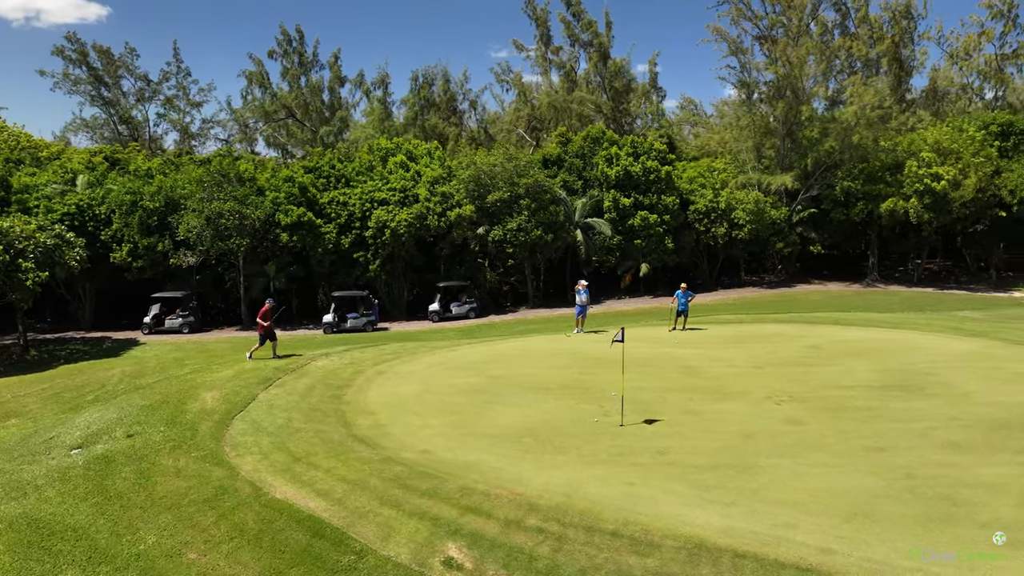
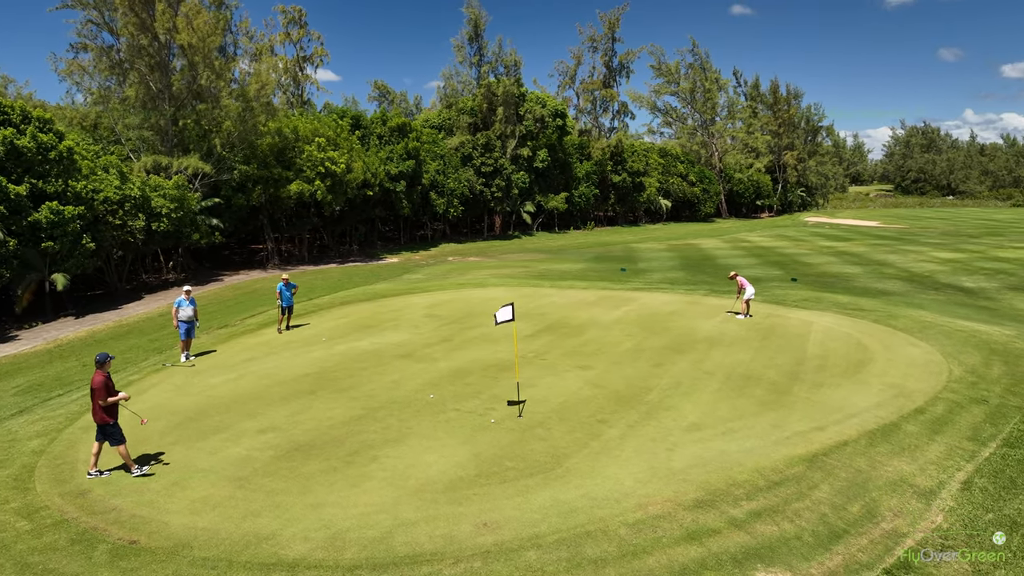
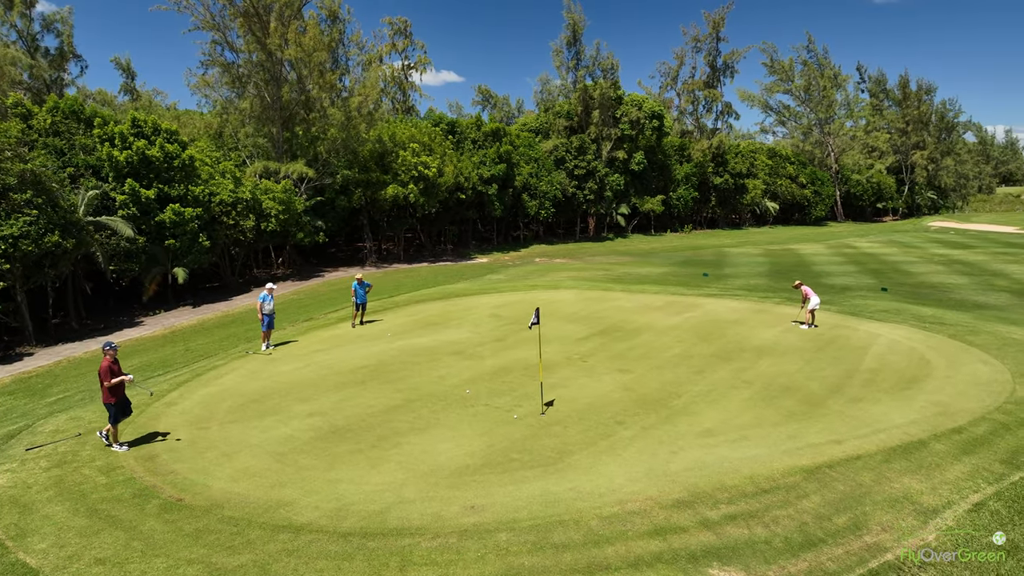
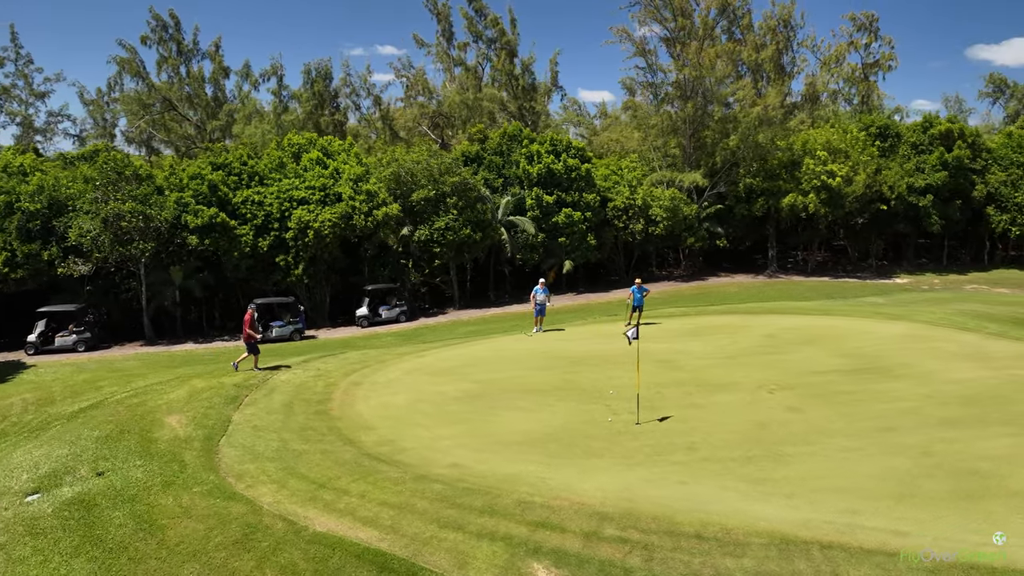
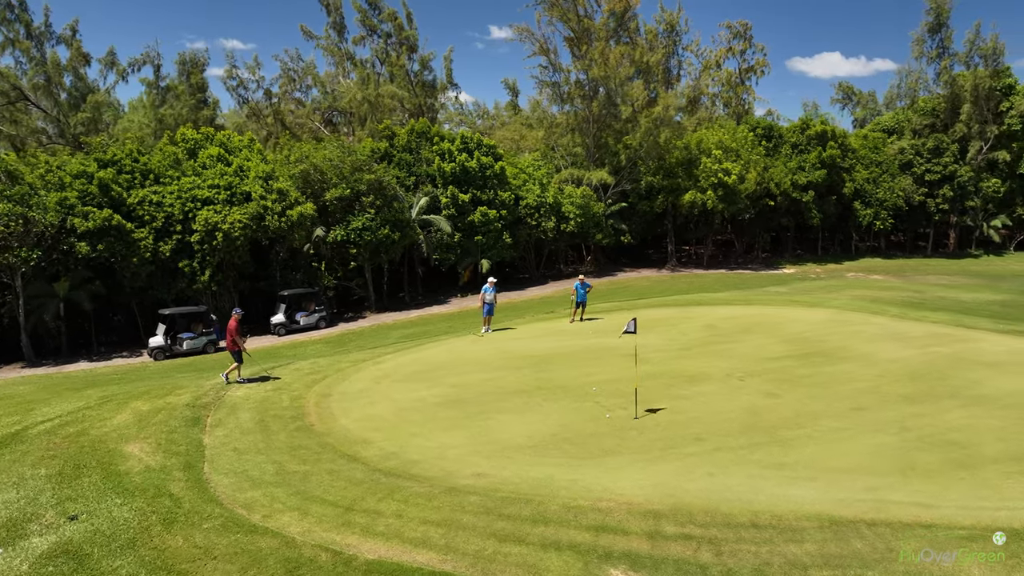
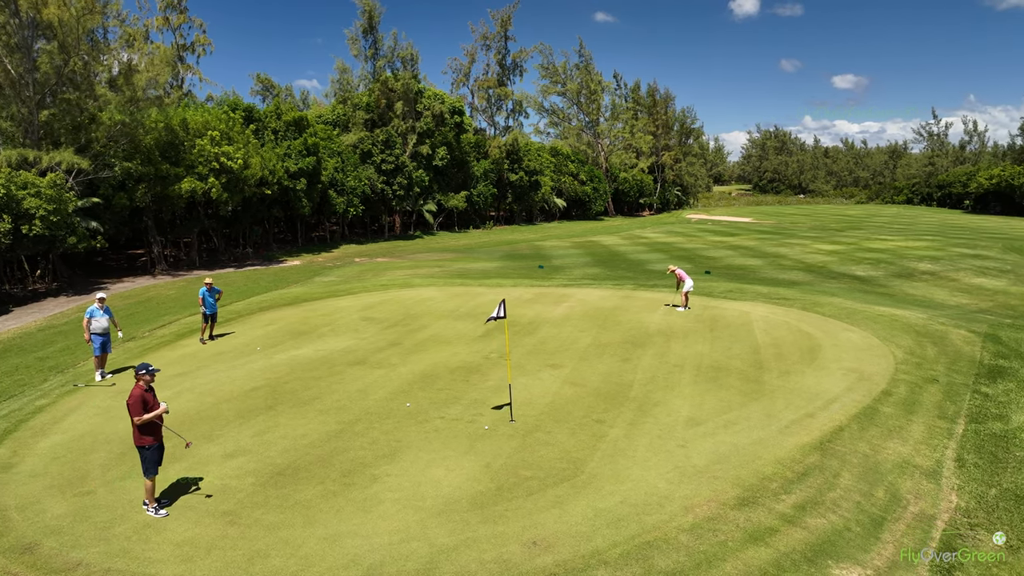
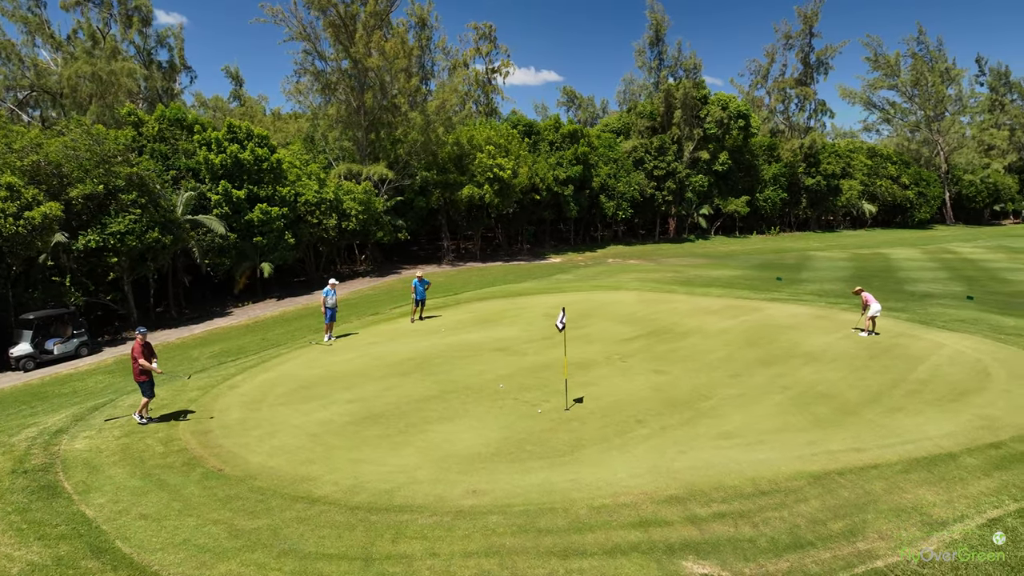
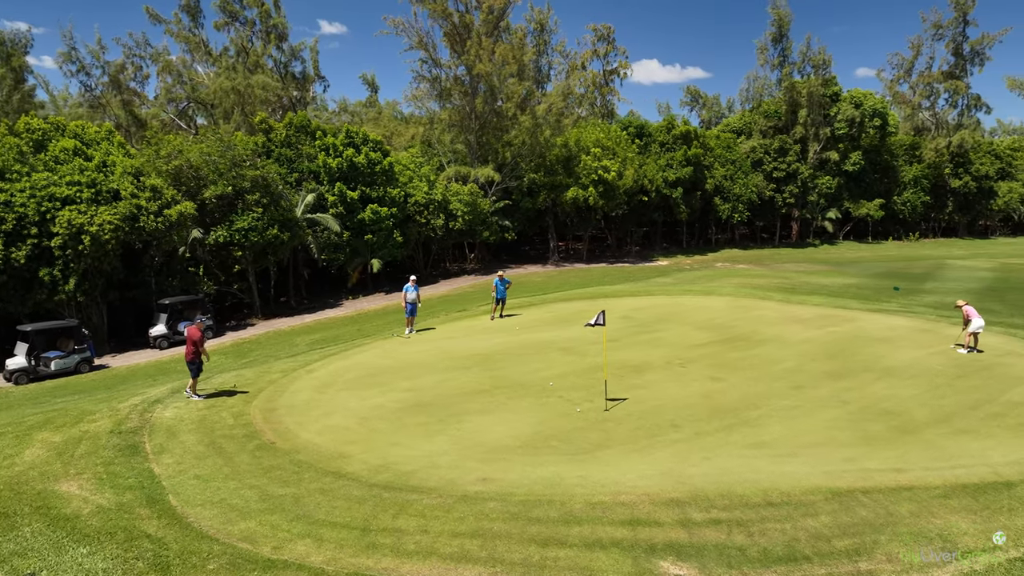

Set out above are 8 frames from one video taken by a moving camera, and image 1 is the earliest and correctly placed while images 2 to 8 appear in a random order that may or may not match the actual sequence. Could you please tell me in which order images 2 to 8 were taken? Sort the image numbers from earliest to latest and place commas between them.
4, 5, 8, 7, 3, 2, 6
